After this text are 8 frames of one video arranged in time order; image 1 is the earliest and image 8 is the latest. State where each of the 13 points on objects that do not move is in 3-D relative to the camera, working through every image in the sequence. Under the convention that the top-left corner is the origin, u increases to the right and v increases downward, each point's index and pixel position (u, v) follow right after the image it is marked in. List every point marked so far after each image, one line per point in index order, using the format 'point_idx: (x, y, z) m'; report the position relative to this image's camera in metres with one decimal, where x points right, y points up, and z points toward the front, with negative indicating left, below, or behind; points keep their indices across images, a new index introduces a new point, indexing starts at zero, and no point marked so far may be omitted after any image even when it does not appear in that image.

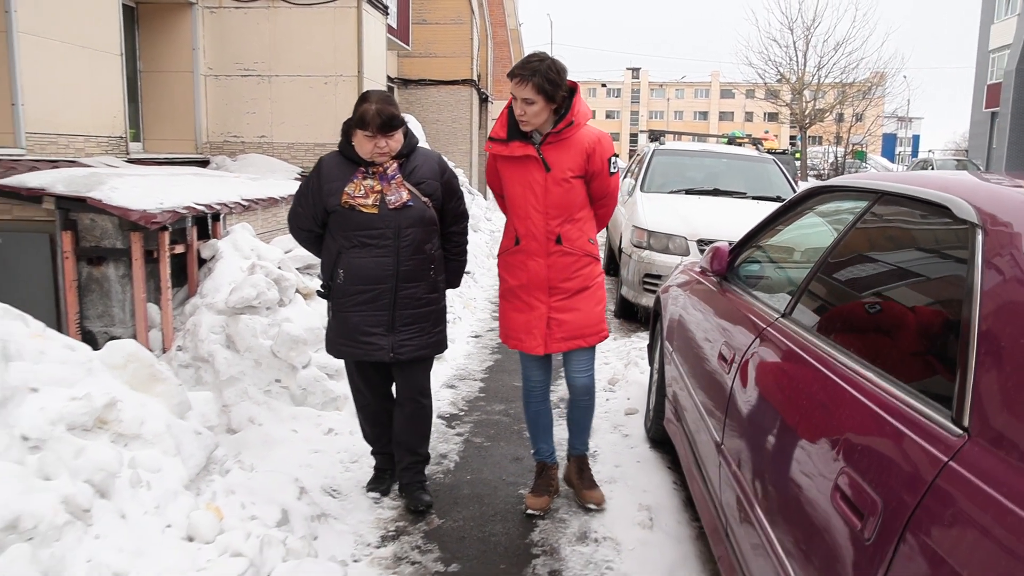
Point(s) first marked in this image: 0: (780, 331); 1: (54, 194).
0: (+0.8, -0.1, +2.4) m
1: (-2.2, +0.5, +4.0) m
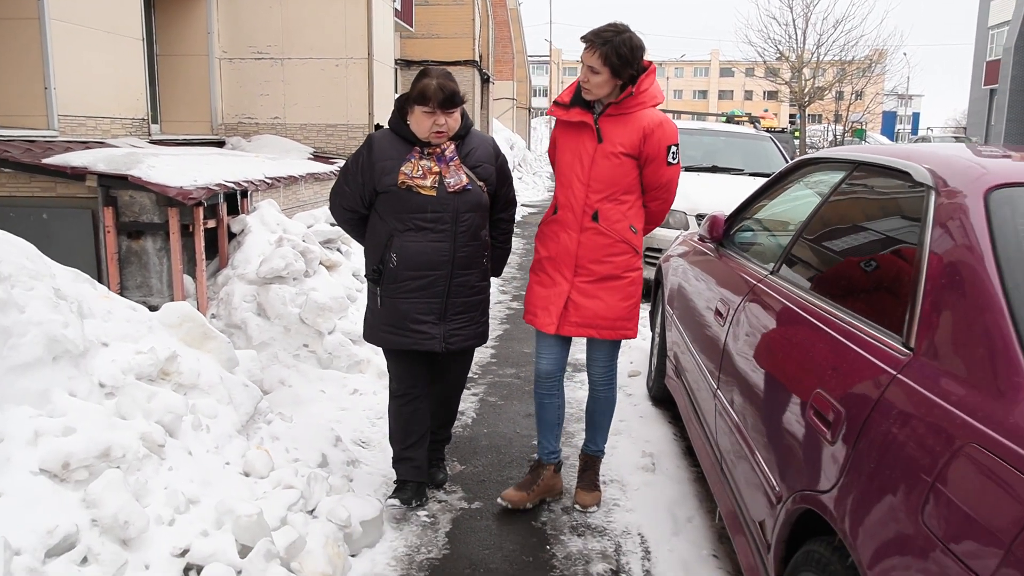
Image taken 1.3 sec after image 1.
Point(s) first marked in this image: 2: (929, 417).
0: (+0.8, 0.0, +2.7) m
1: (-2.2, +0.6, +4.3) m
2: (+0.8, -0.2, +1.5) m
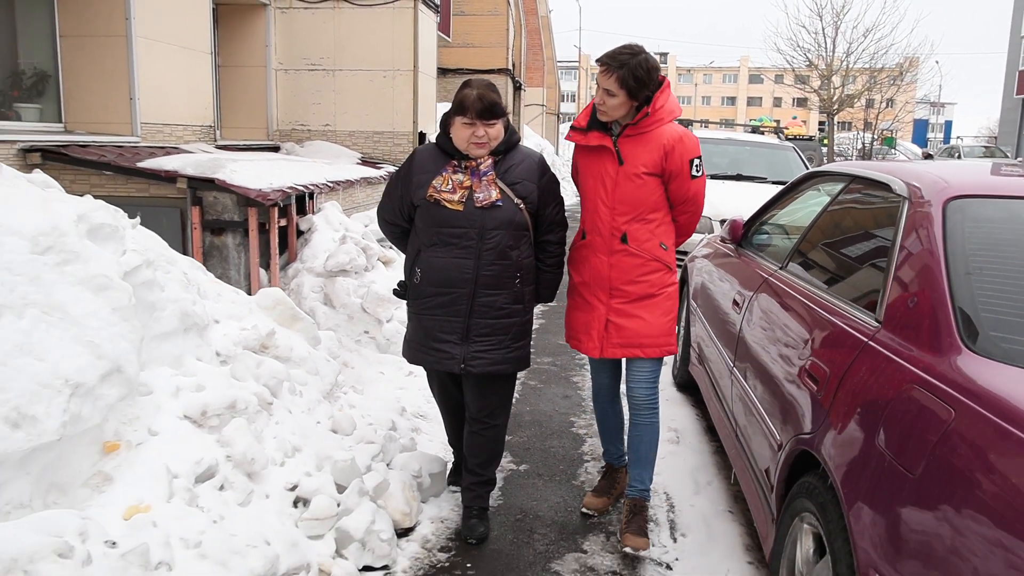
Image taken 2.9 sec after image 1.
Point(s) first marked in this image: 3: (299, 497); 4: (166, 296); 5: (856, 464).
0: (+1.0, 0.0, +3.2) m
1: (-1.9, +0.7, +4.8) m
2: (+0.9, -0.2, +2.0) m
3: (-0.7, -0.7, +2.8) m
4: (-1.3, 0.0, +3.0) m
5: (+0.8, -0.4, +1.9) m
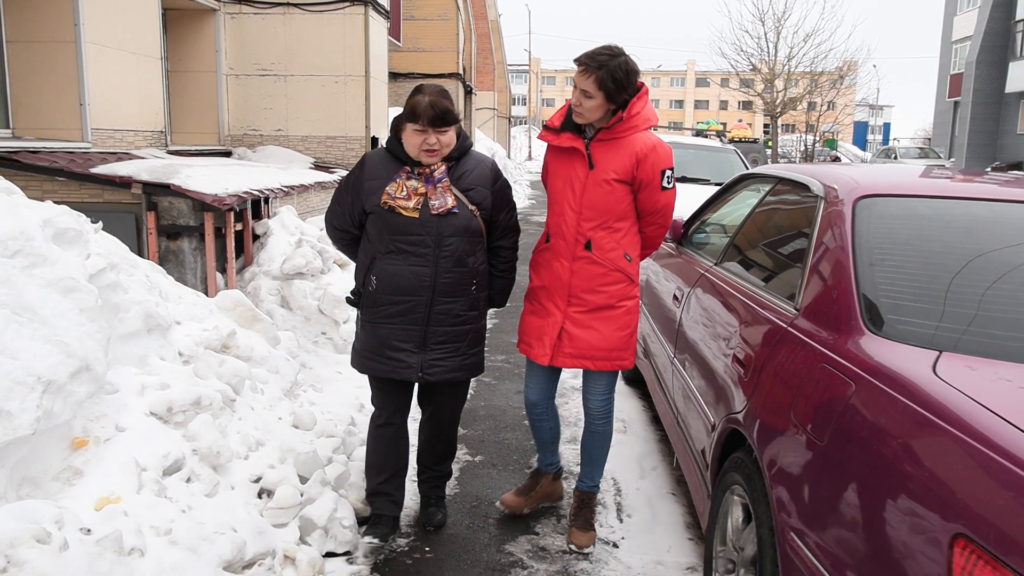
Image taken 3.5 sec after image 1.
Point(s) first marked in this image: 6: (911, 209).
0: (+0.8, 0.0, +3.4) m
1: (-2.2, +0.6, +4.9) m
2: (+0.8, -0.2, +2.2) m
3: (-0.9, -0.7, +2.9) m
4: (-1.4, 0.0, +3.1) m
5: (+0.7, -0.4, +2.1) m
6: (+1.2, +0.2, +2.5) m
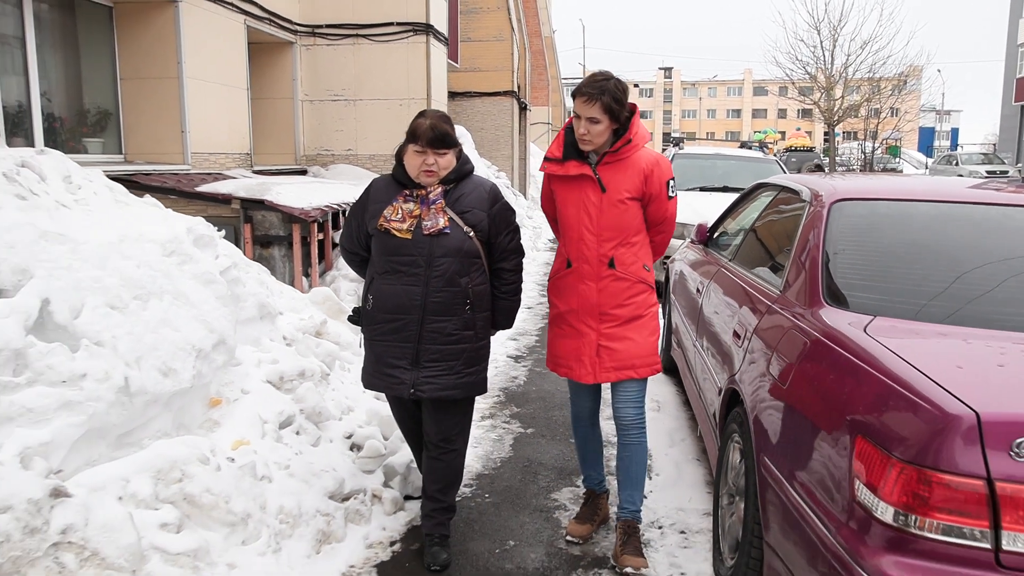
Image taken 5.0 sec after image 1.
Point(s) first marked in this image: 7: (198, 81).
0: (+1.1, +0.1, +4.0) m
1: (-1.9, +0.6, +5.7) m
2: (+0.9, -0.1, +2.8) m
3: (-0.7, -0.7, +3.6) m
4: (-1.2, 0.0, +3.8) m
5: (+0.8, -0.3, +2.7) m
6: (+1.4, +0.3, +3.1) m
7: (-2.8, +1.9, +7.3) m
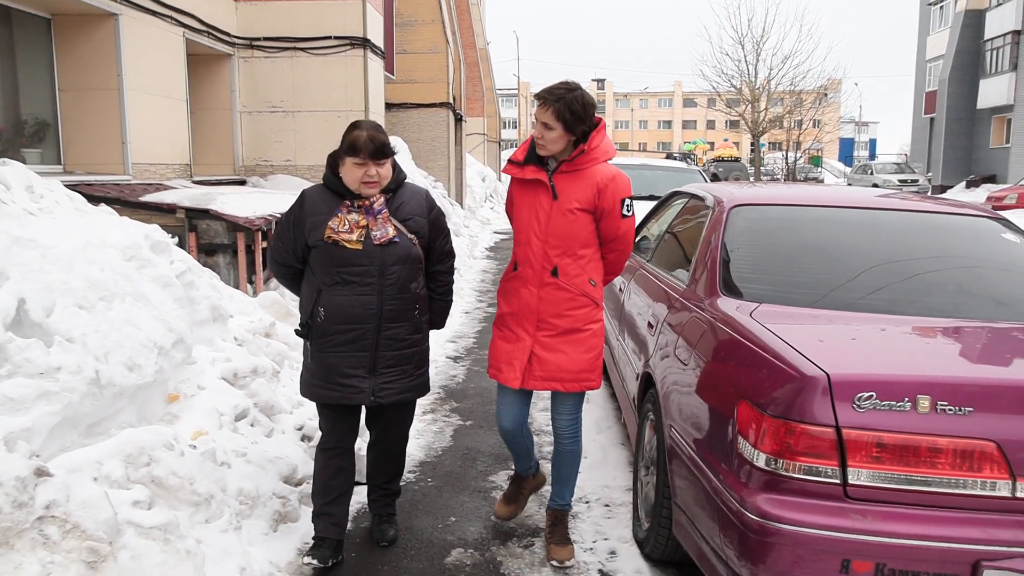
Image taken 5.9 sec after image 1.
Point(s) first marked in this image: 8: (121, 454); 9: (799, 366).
0: (+0.7, +0.1, +4.4) m
1: (-2.4, +0.6, +5.9) m
2: (+0.7, -0.1, +3.2) m
3: (-1.0, -0.7, +3.8) m
4: (-1.5, 0.0, +4.0) m
5: (+0.6, -0.3, +3.1) m
6: (+1.1, +0.3, +3.5) m
7: (-3.4, +1.8, +7.4) m
8: (-1.4, -0.6, +2.8) m
9: (+0.8, -0.2, +2.2) m
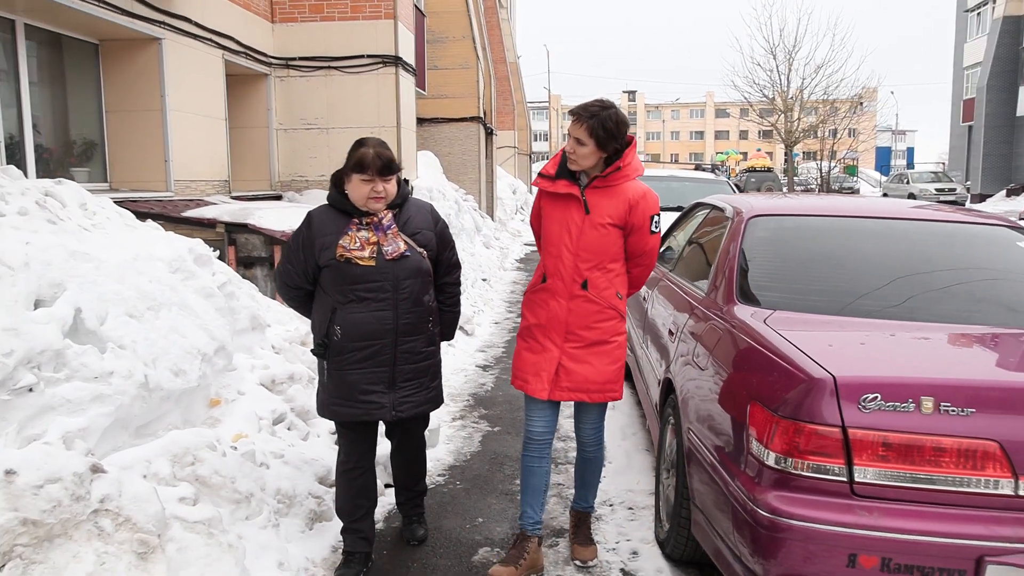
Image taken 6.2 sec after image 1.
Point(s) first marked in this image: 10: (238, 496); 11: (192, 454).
0: (+0.9, 0.0, +4.5) m
1: (-2.2, +0.5, +6.1) m
2: (+0.8, -0.1, +3.3) m
3: (-0.9, -0.7, +4.0) m
4: (-1.4, -0.1, +4.2) m
5: (+0.7, -0.4, +3.2) m
6: (+1.2, +0.3, +3.6) m
7: (-3.2, +1.7, +7.7) m
8: (-1.3, -0.6, +3.0) m
9: (+0.8, -0.2, +2.3) m
10: (-1.0, -0.8, +3.1) m
11: (-1.2, -0.6, +3.1) m
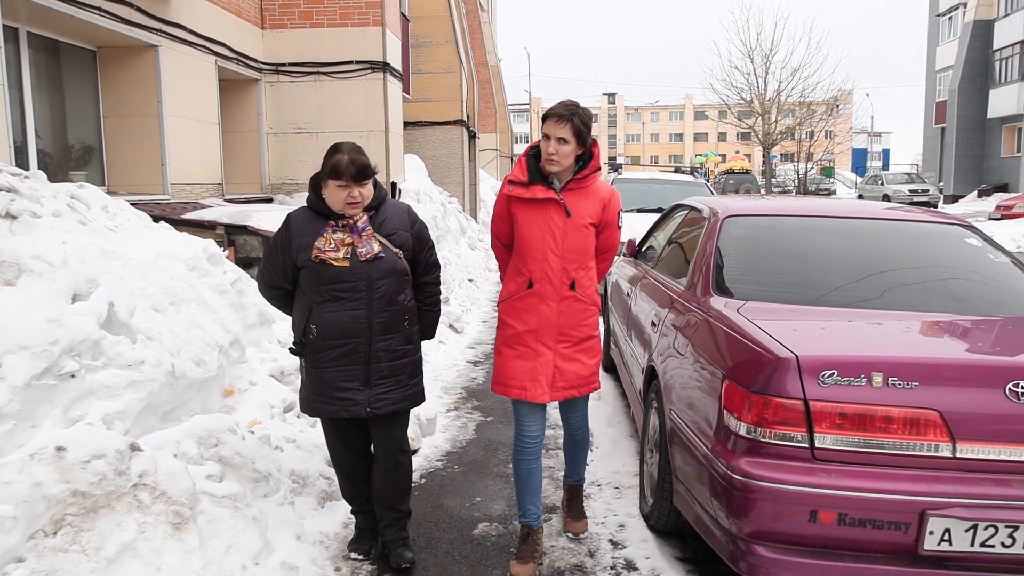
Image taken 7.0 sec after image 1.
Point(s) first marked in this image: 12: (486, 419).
0: (+0.8, +0.1, +4.8) m
1: (-2.3, +0.5, +6.4) m
2: (+0.8, -0.1, +3.6) m
3: (-0.9, -0.7, +4.3) m
4: (-1.5, -0.1, +4.5) m
5: (+0.7, -0.3, +3.5) m
6: (+1.2, +0.3, +3.9) m
7: (-3.3, +1.7, +7.9) m
8: (-1.3, -0.6, +3.2) m
9: (+0.9, -0.2, +2.6) m
10: (-1.0, -0.8, +3.3) m
11: (-1.2, -0.6, +3.3) m
12: (-0.2, -0.8, +5.2) m
